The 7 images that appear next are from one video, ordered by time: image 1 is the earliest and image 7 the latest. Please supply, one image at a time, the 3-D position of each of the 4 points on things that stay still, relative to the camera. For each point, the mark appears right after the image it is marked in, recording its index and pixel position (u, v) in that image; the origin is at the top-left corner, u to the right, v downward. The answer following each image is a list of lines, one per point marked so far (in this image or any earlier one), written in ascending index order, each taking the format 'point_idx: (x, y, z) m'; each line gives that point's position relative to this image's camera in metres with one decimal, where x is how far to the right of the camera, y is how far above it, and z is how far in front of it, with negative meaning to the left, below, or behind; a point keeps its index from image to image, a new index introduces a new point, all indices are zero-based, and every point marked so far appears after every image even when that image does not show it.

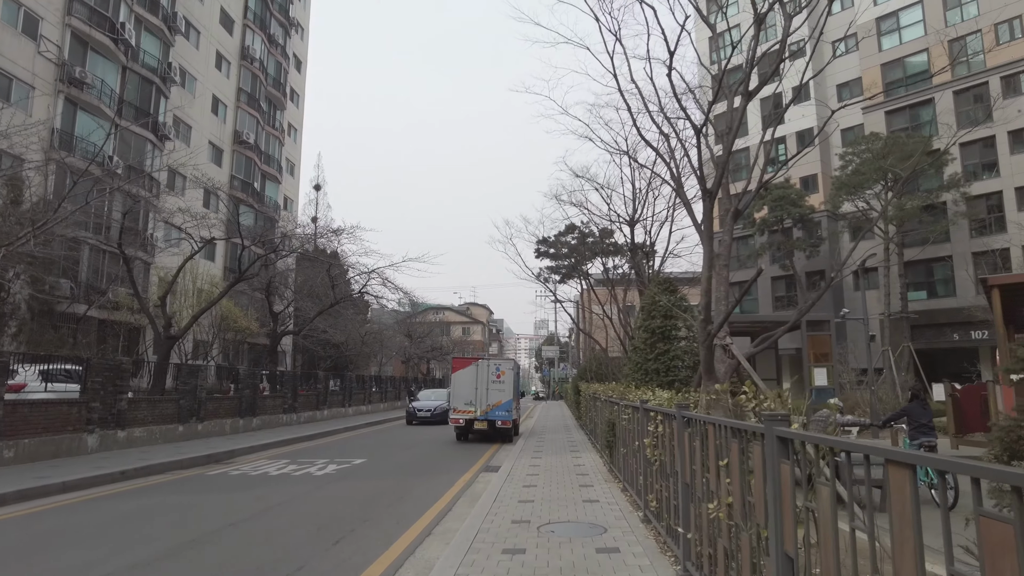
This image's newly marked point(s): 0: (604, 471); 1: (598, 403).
0: (+1.4, -2.7, +9.5) m
1: (+1.6, -2.1, +11.7) m
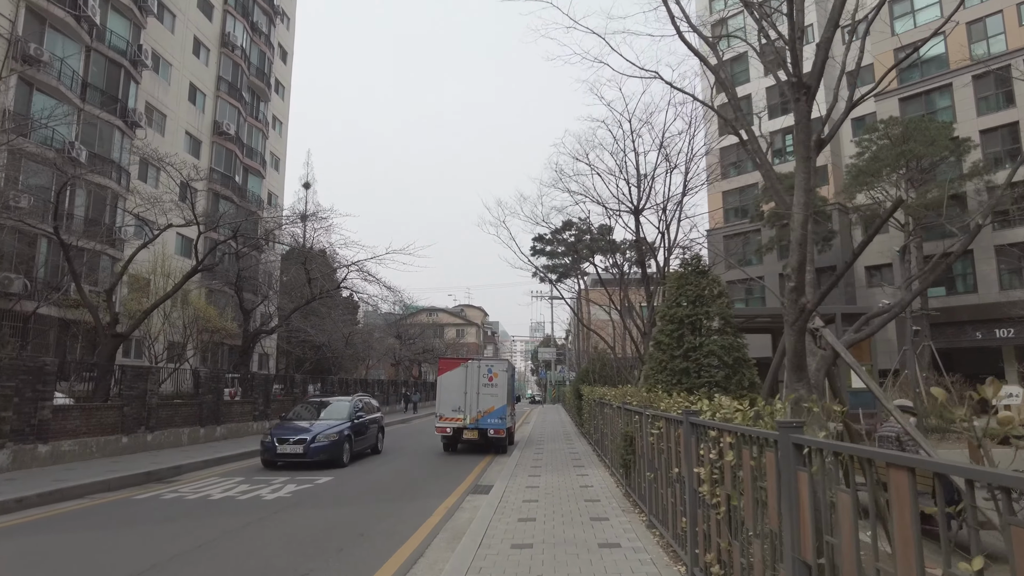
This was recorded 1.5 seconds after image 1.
0: (+1.3, -2.5, +7.7) m
1: (+1.5, -1.9, +9.9) m
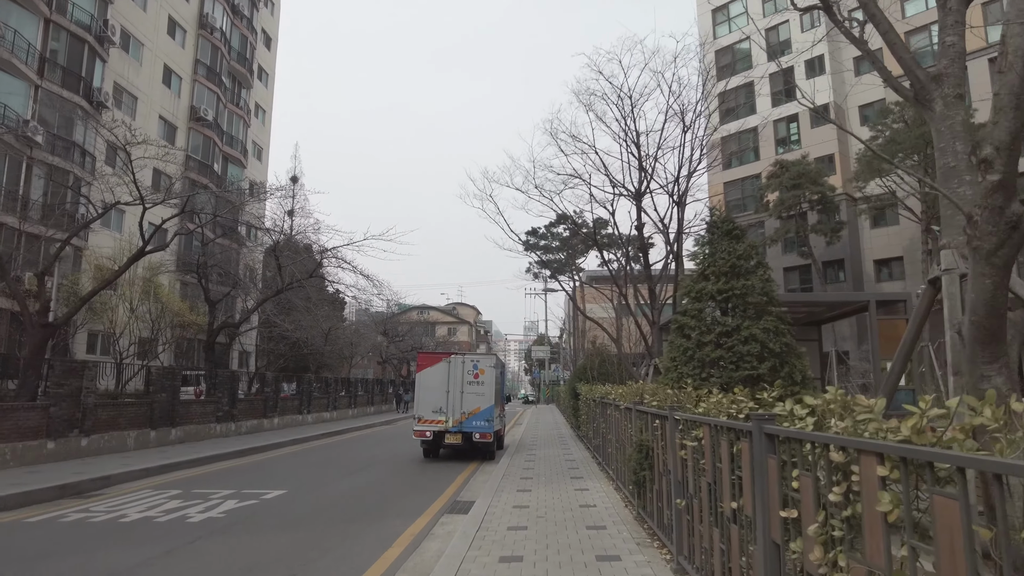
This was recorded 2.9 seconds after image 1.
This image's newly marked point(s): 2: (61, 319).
0: (+1.1, -2.2, +6.2) m
1: (+1.3, -1.6, +8.3) m
2: (-8.2, -0.6, +11.8) m
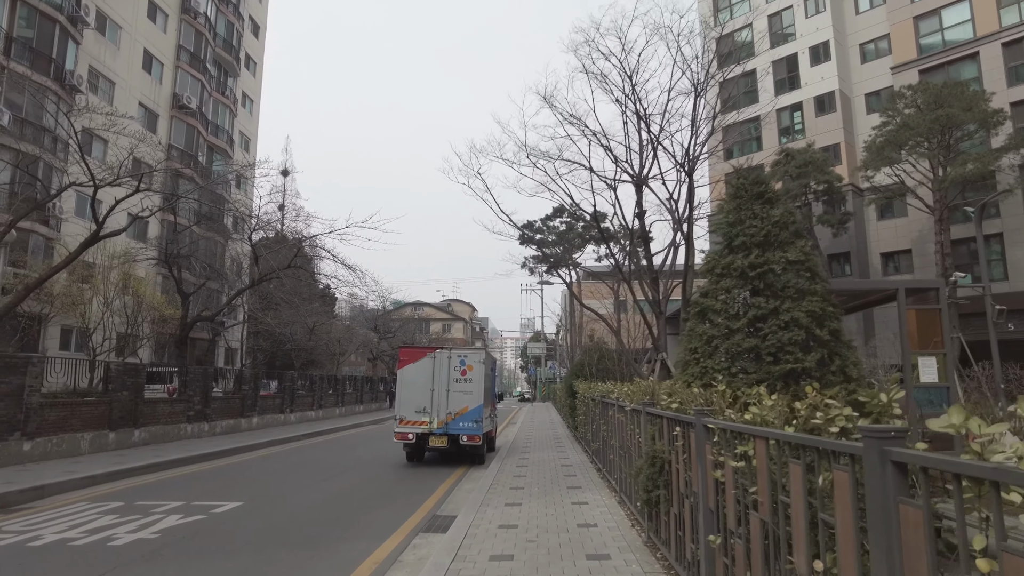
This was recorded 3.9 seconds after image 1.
0: (+1.0, -2.0, +5.1) m
1: (+1.2, -1.4, +7.3) m
2: (-8.4, -0.4, +10.7) m
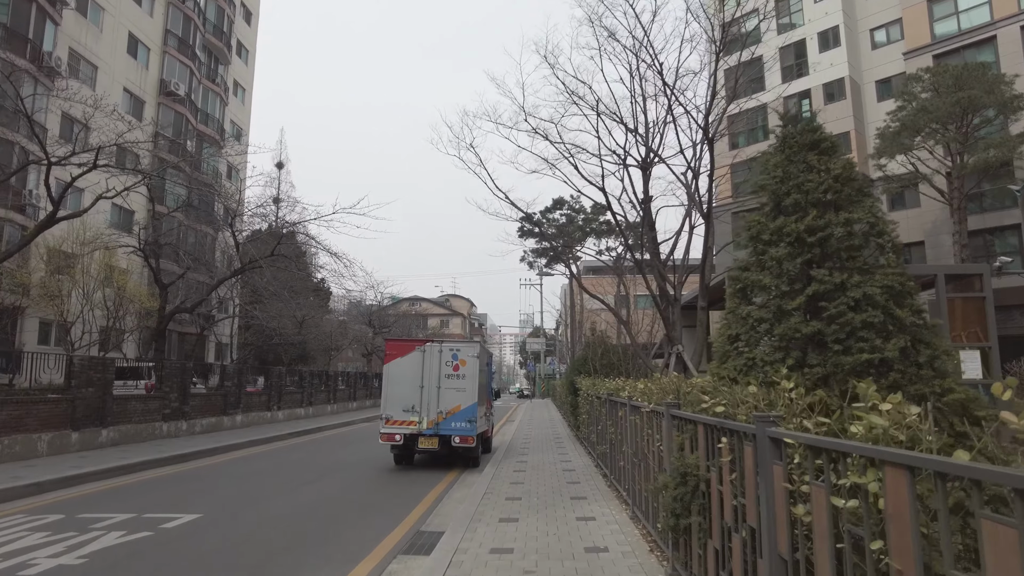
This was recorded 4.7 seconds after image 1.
0: (+1.0, -1.9, +4.1) m
1: (+1.1, -1.2, +6.3) m
2: (-8.4, -0.2, +9.7) m
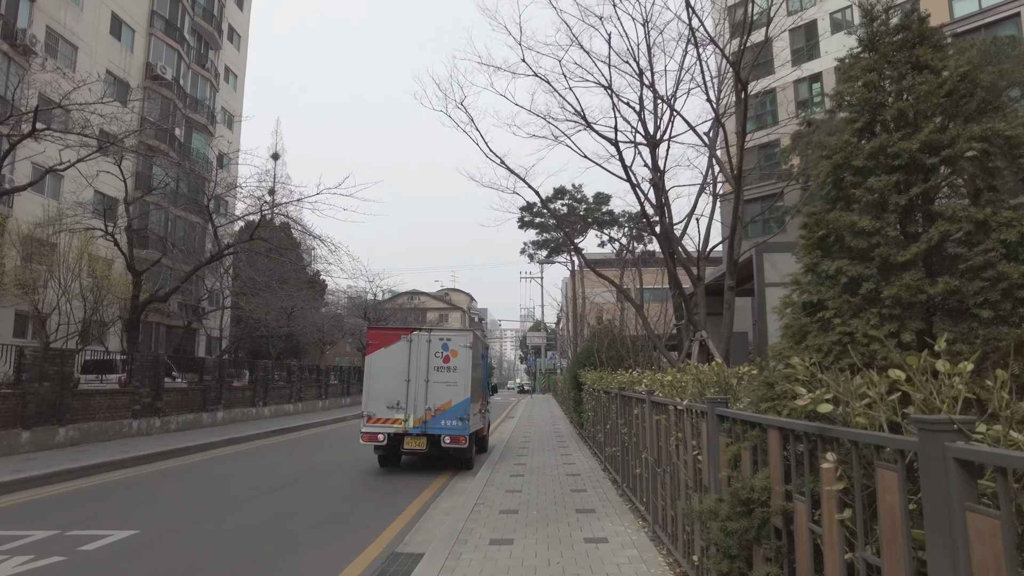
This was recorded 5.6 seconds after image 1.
0: (+0.9, -1.7, +3.0) m
1: (+1.1, -1.0, +5.2) m
2: (-8.5, +0.1, +8.6) m
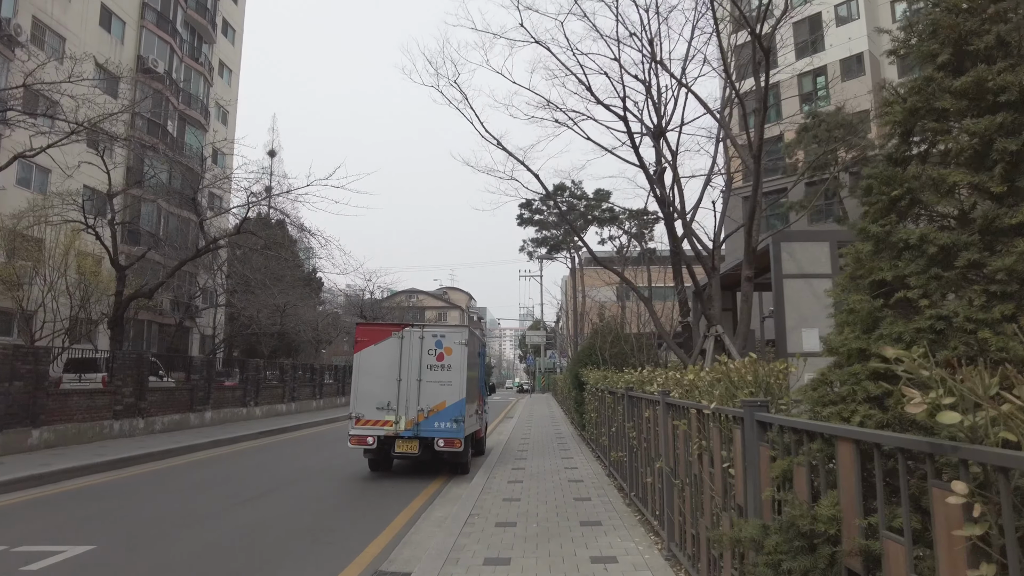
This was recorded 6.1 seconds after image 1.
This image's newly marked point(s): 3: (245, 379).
0: (+0.9, -1.6, +2.5) m
1: (+1.0, -0.9, +4.7) m
2: (-8.5, +0.2, +8.1) m
3: (-7.6, -2.6, +18.6) m
